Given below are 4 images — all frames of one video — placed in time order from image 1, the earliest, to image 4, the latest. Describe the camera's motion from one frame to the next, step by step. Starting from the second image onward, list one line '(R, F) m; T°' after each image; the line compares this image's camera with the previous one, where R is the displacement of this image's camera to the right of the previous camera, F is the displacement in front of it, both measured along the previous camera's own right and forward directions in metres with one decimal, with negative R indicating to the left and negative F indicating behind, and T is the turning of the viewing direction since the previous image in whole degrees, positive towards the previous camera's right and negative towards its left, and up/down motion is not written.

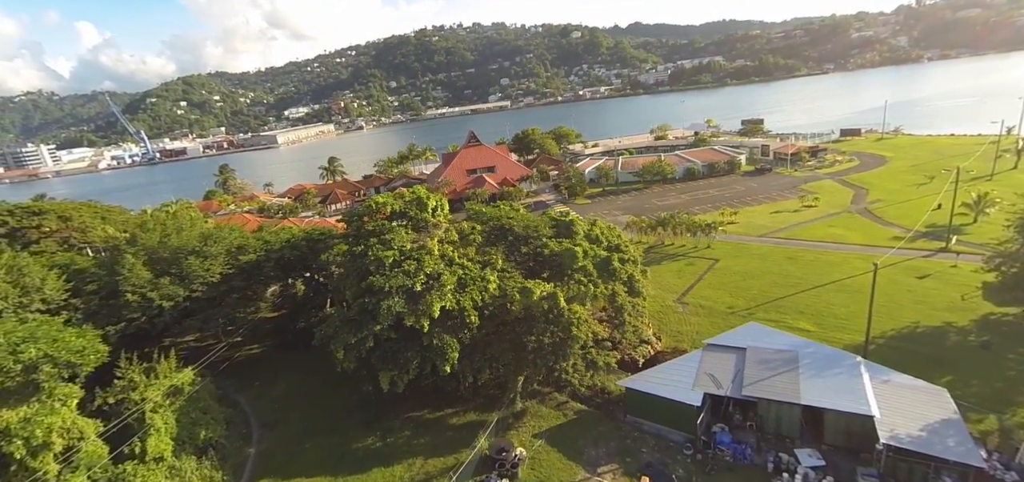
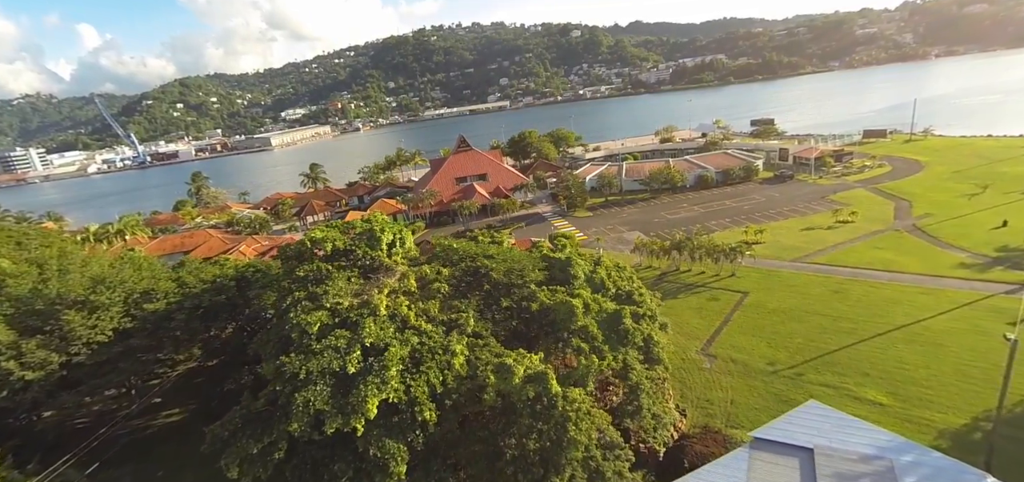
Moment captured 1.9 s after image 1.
(+1.3, +8.0) m; 0°
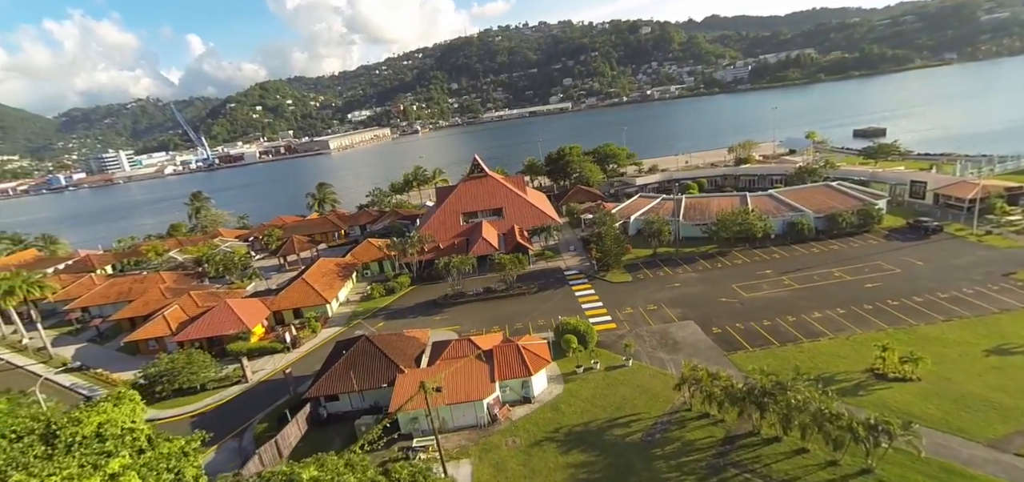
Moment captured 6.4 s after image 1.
(+5.8, +18.0) m; -8°
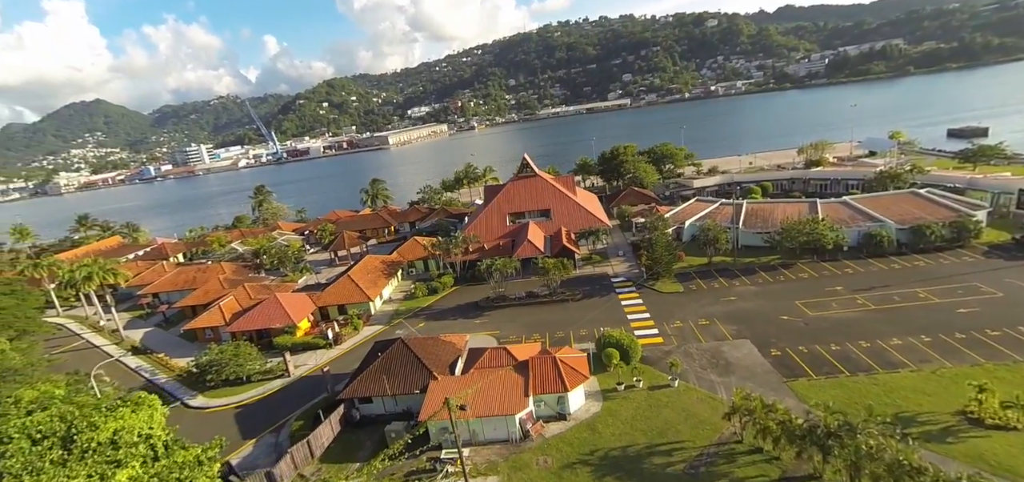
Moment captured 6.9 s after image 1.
(+0.8, +1.5) m; -6°
